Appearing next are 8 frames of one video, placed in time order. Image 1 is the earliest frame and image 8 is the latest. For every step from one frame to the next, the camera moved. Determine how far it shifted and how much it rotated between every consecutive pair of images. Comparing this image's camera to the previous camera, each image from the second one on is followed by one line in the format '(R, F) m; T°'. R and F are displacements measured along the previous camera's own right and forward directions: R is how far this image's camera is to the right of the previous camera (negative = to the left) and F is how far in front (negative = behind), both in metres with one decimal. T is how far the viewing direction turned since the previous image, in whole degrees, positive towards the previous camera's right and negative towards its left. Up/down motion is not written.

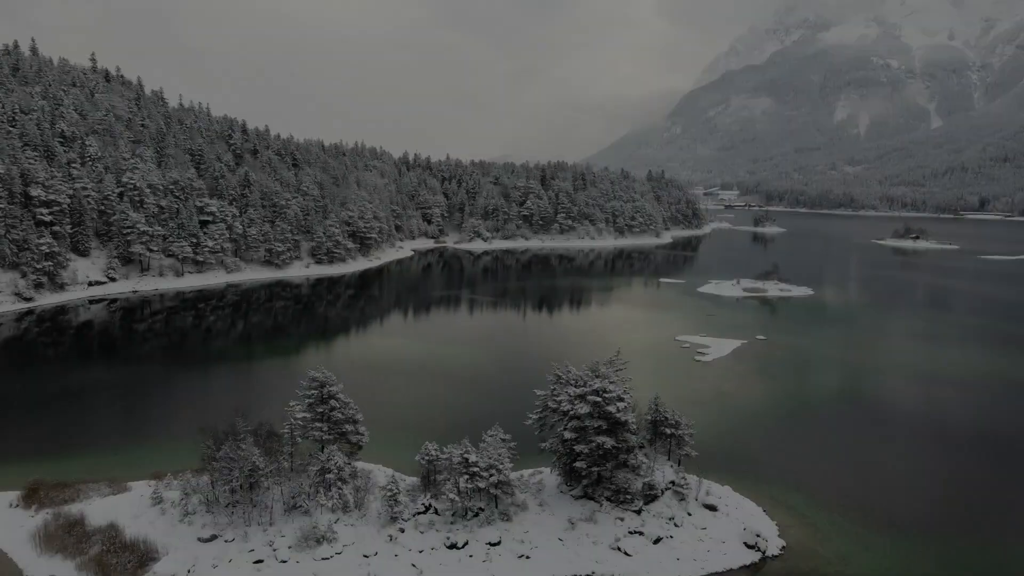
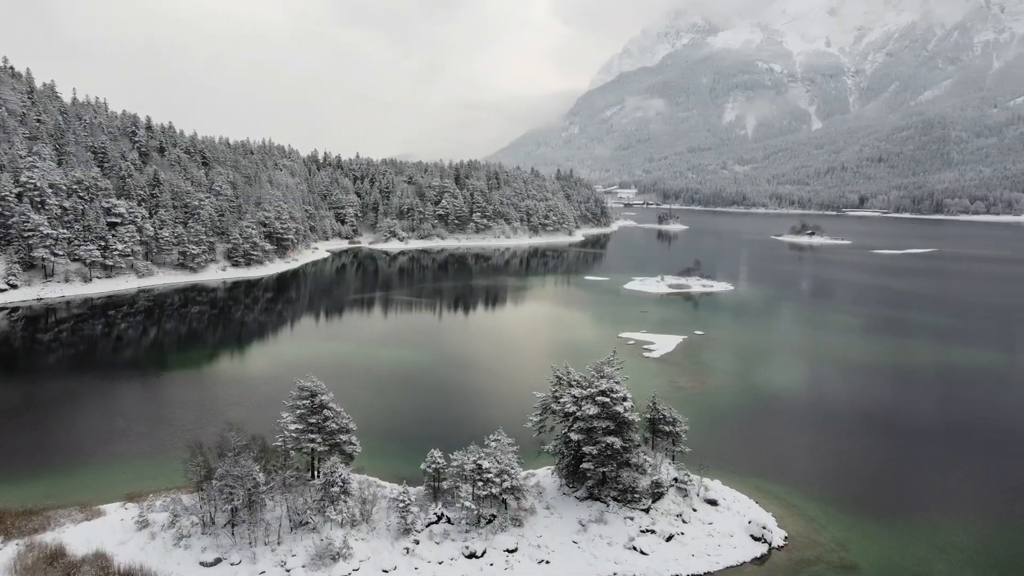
(-2.7, +0.5) m; +7°
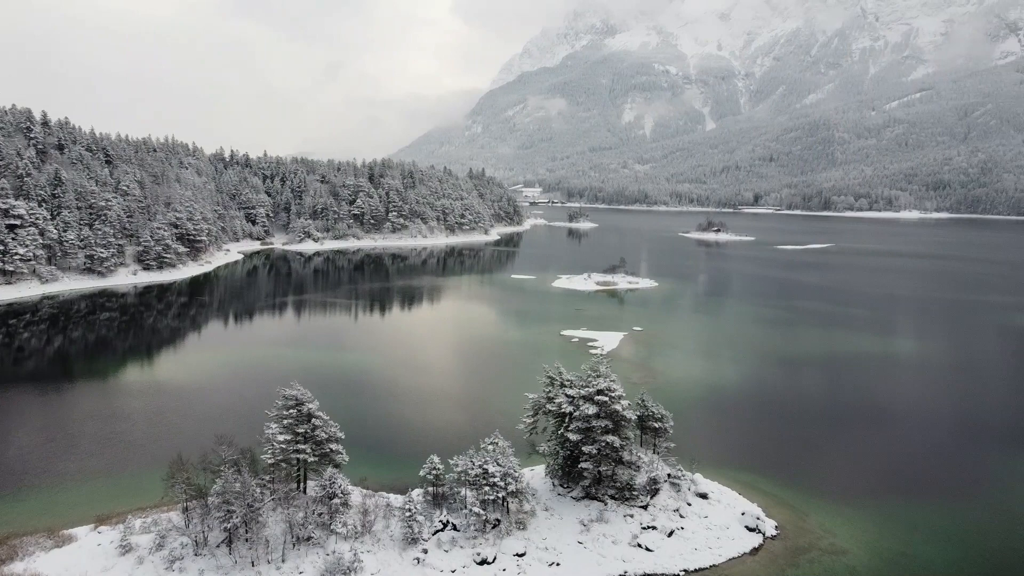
(-2.4, +0.4) m; +7°
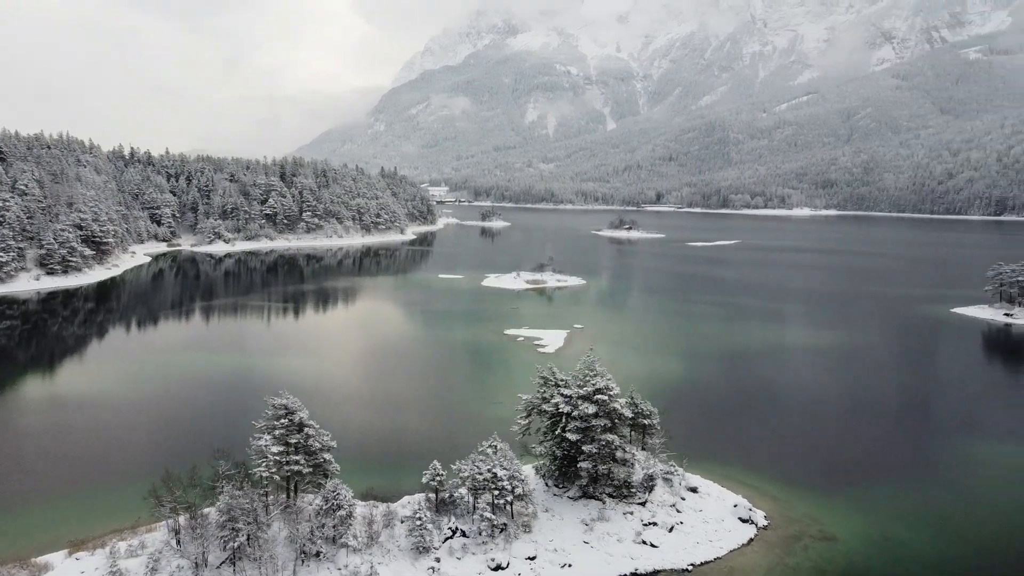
(-2.4, +0.4) m; +7°
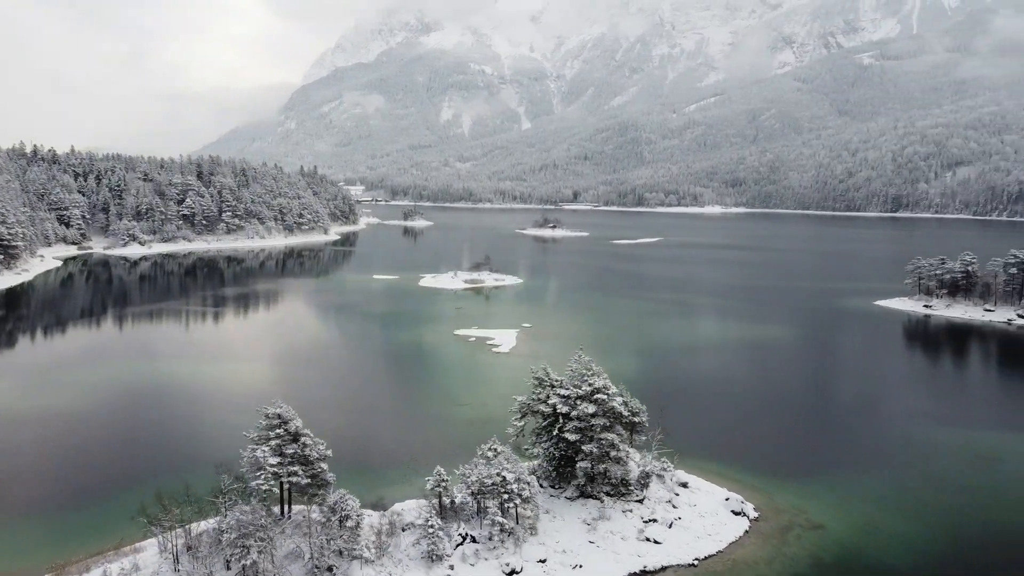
(-2.1, +0.3) m; +6°
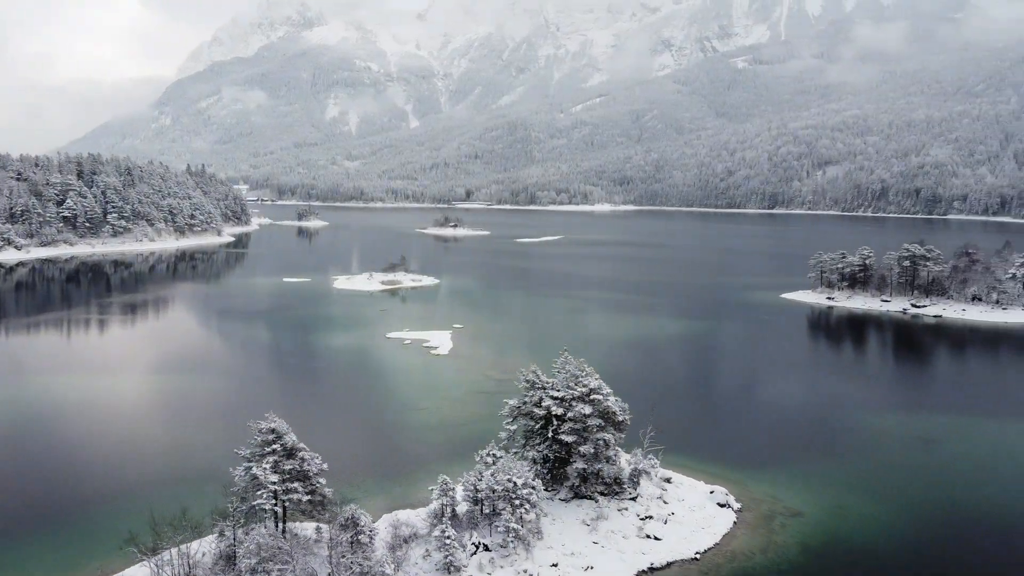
(-2.7, +0.4) m; +8°
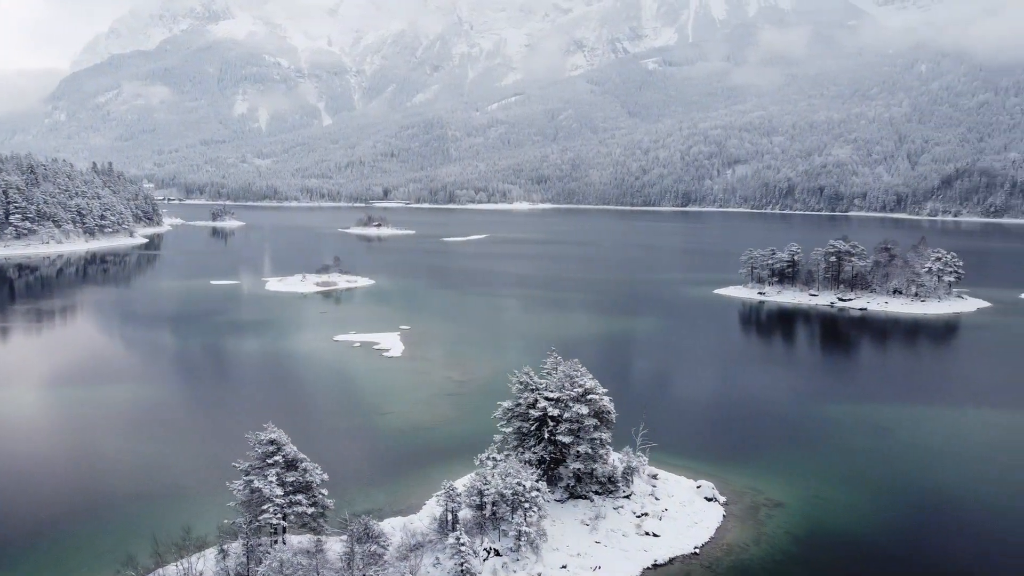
(-2.1, +0.3) m; +6°
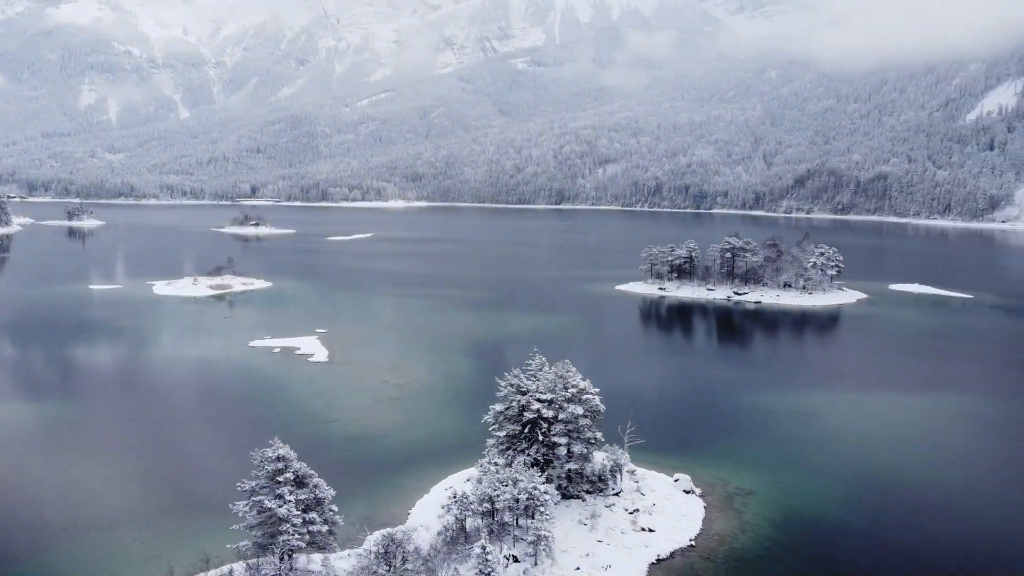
(-3.2, +0.5) m; +9°
